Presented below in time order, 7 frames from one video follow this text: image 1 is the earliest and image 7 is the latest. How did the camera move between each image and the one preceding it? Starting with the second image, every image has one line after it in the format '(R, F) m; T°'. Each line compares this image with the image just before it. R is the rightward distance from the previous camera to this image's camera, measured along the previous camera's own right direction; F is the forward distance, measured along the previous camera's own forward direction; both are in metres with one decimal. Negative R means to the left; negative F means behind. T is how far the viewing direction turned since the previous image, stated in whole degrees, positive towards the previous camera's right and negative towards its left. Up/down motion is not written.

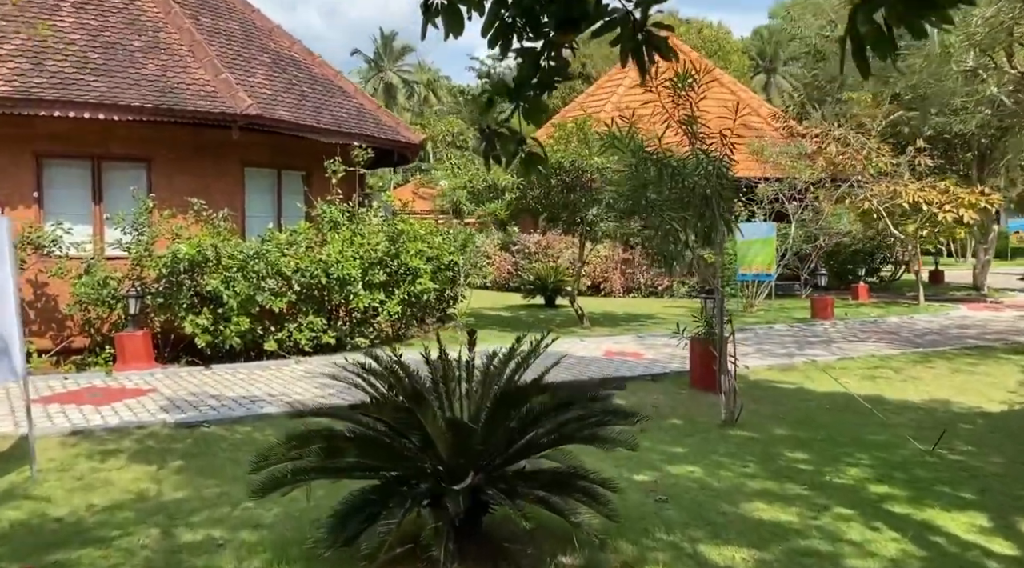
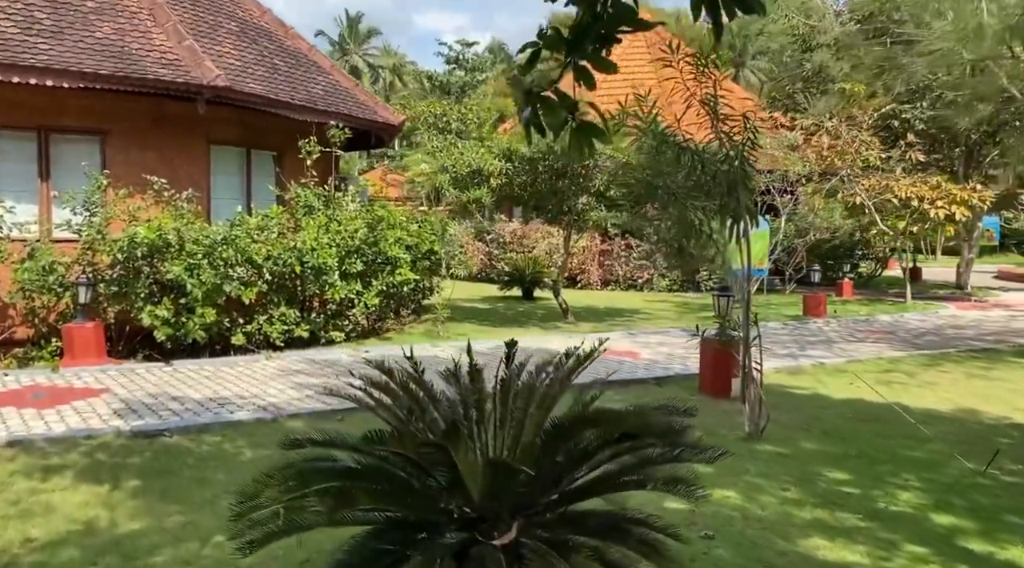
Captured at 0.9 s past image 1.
(-0.3, +0.9) m; +2°
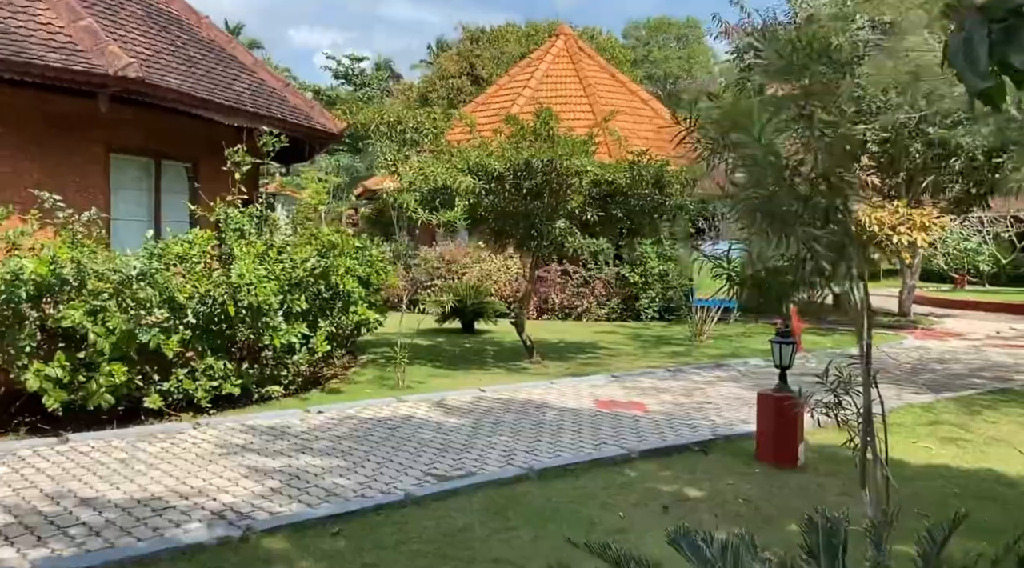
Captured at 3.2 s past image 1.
(-1.0, +2.0) m; +7°
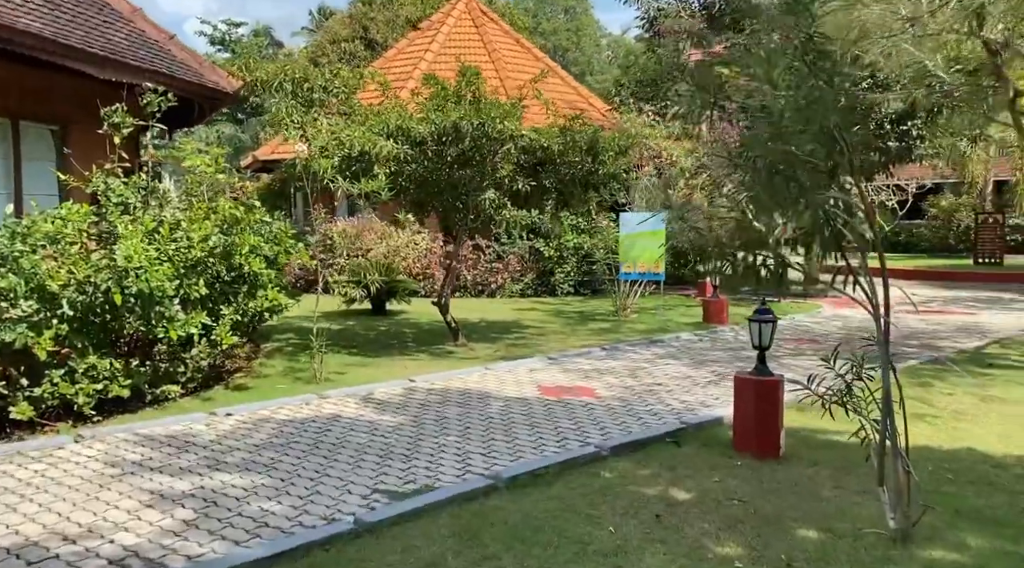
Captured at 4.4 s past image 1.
(-0.4, +1.1) m; +7°
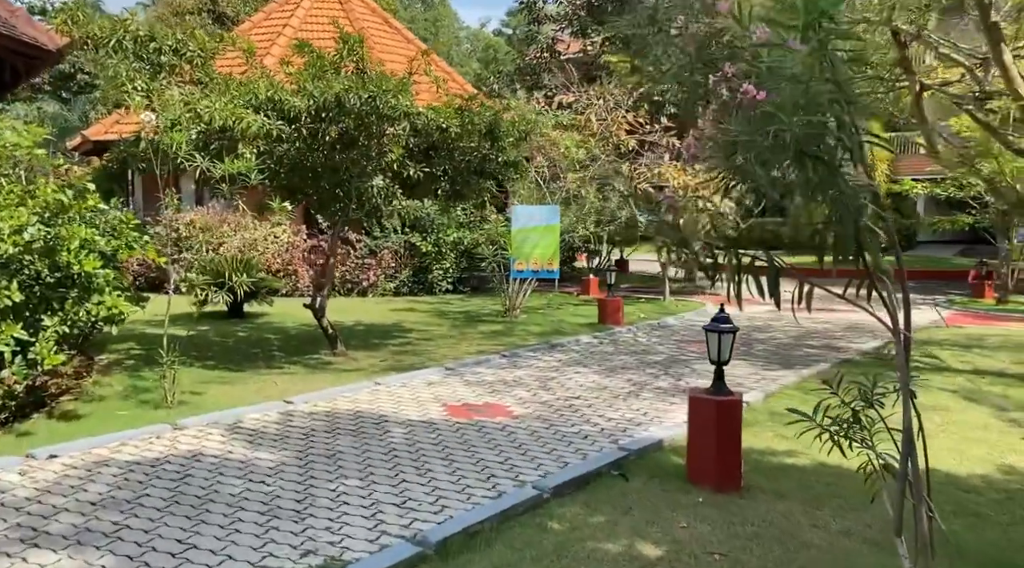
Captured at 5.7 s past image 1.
(-0.4, +1.3) m; +9°
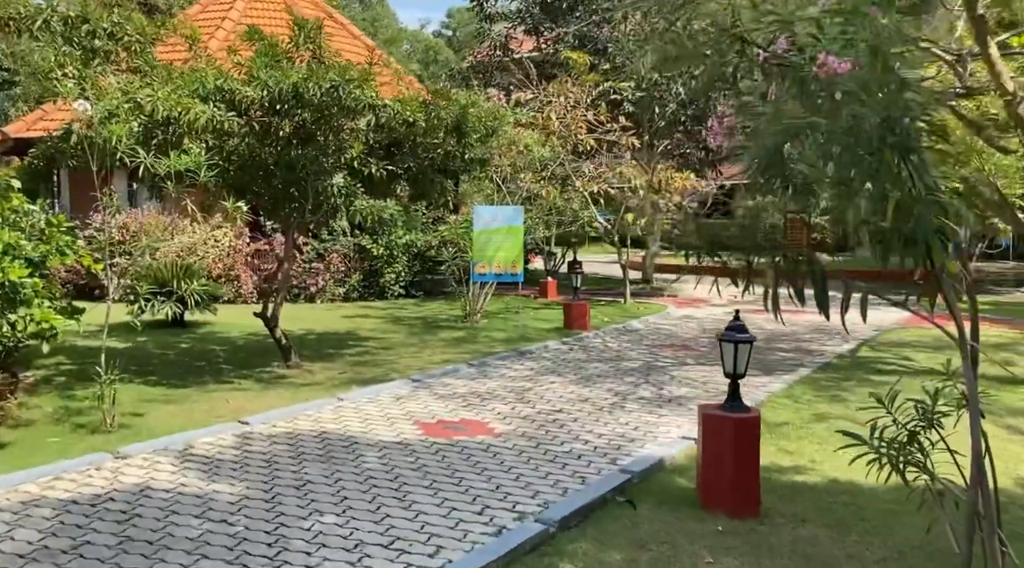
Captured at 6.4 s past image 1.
(-0.3, +0.6) m; +4°
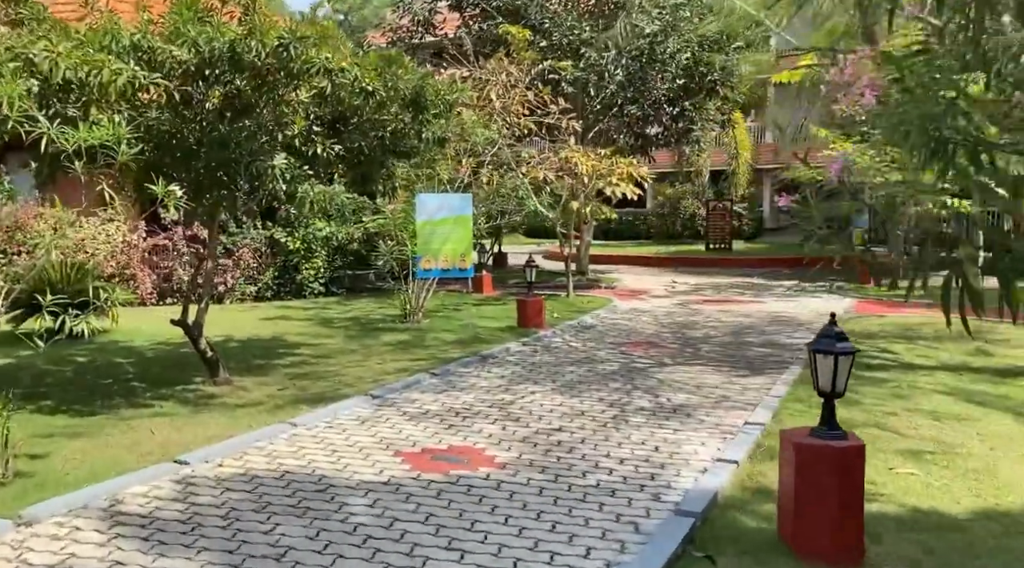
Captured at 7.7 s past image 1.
(-0.7, +1.2) m; +7°
